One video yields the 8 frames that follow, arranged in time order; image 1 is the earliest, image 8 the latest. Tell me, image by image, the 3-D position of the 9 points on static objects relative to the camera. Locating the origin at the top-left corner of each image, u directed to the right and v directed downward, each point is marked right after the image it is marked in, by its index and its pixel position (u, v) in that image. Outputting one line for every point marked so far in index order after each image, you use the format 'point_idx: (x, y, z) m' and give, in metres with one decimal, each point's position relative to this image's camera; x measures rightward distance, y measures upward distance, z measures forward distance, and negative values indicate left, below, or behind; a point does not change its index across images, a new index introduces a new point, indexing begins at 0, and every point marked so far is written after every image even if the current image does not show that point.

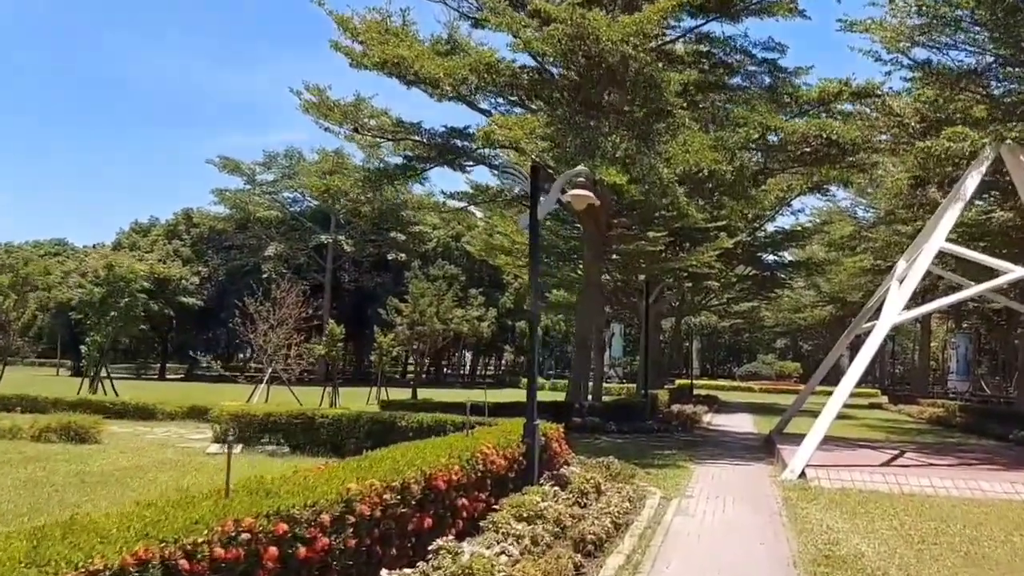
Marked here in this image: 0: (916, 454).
0: (+6.3, -2.6, +14.0) m
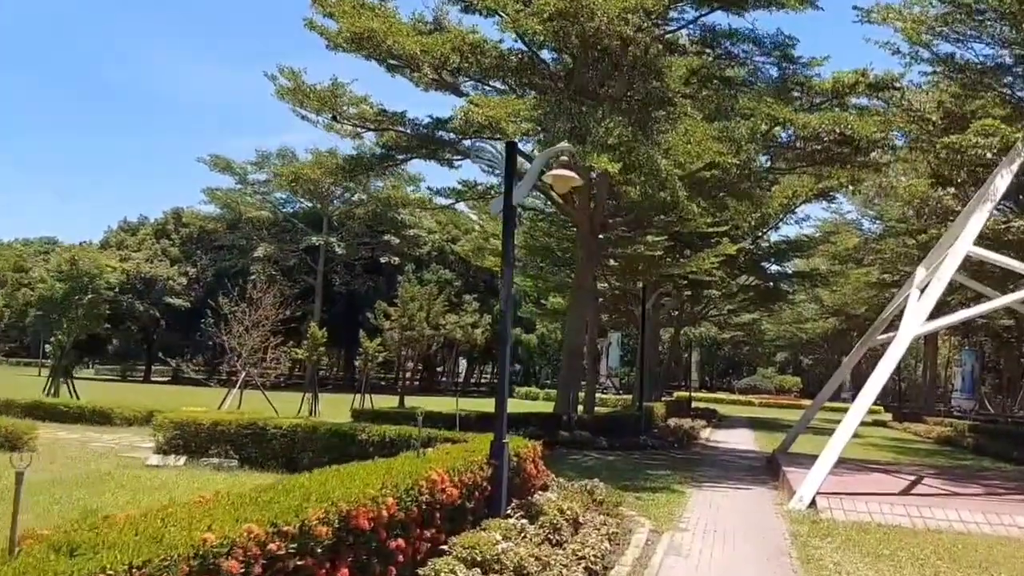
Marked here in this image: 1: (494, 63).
0: (+6.0, -2.7, +12.7) m
1: (-0.3, +3.3, +13.3) m
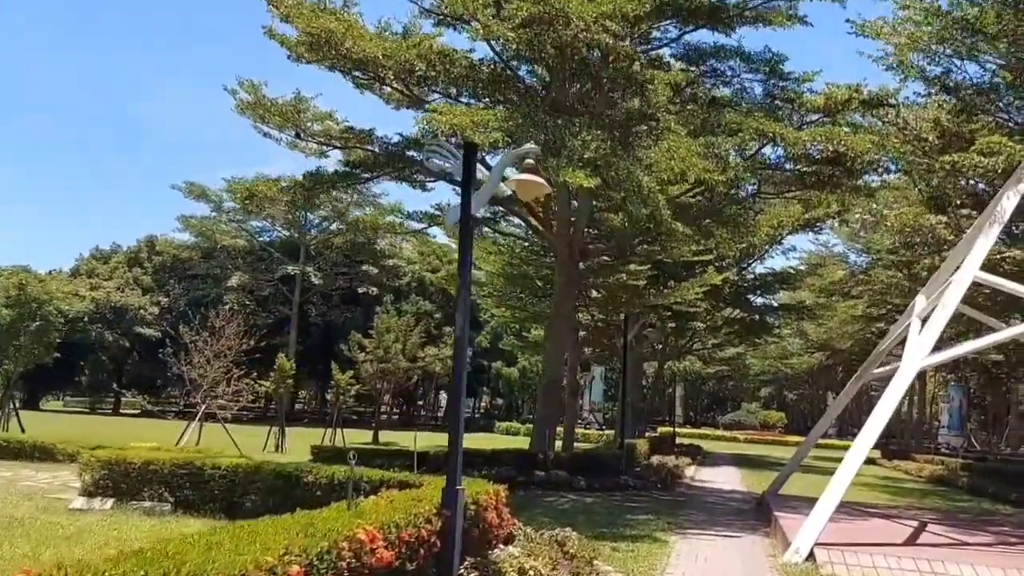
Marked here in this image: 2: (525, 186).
0: (+5.5, -3.1, +11.7) m
1: (-0.7, +3.0, +12.4) m
2: (+0.1, +0.8, +6.6) m
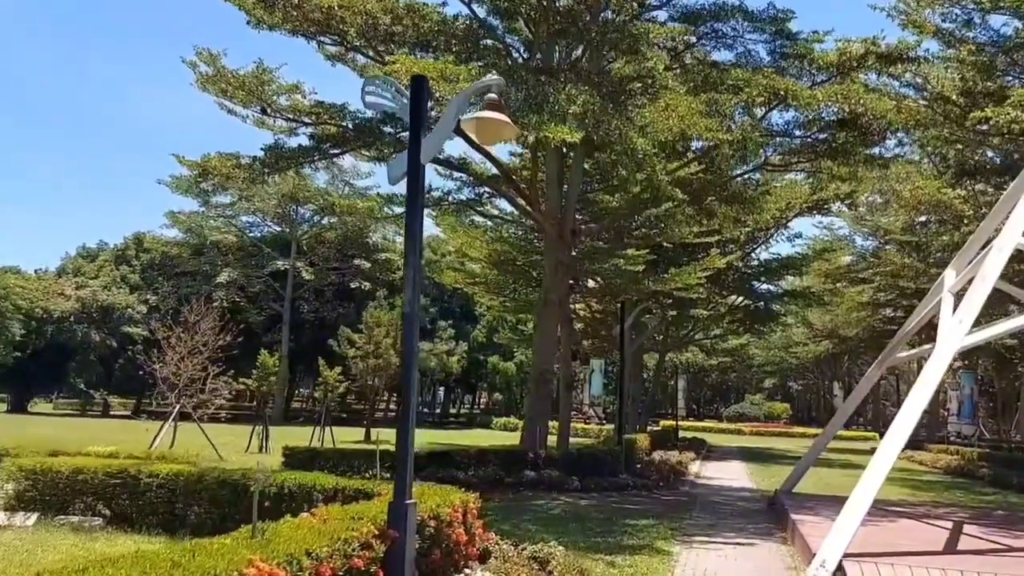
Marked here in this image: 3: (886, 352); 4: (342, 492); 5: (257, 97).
0: (+5.4, -2.8, +10.4) m
1: (-1.0, +3.2, +11.1) m
2: (-0.2, +1.0, +5.4) m
3: (+5.2, -0.9, +12.5) m
4: (-1.5, -1.8, +7.8) m
5: (-4.0, +3.0, +14.2) m
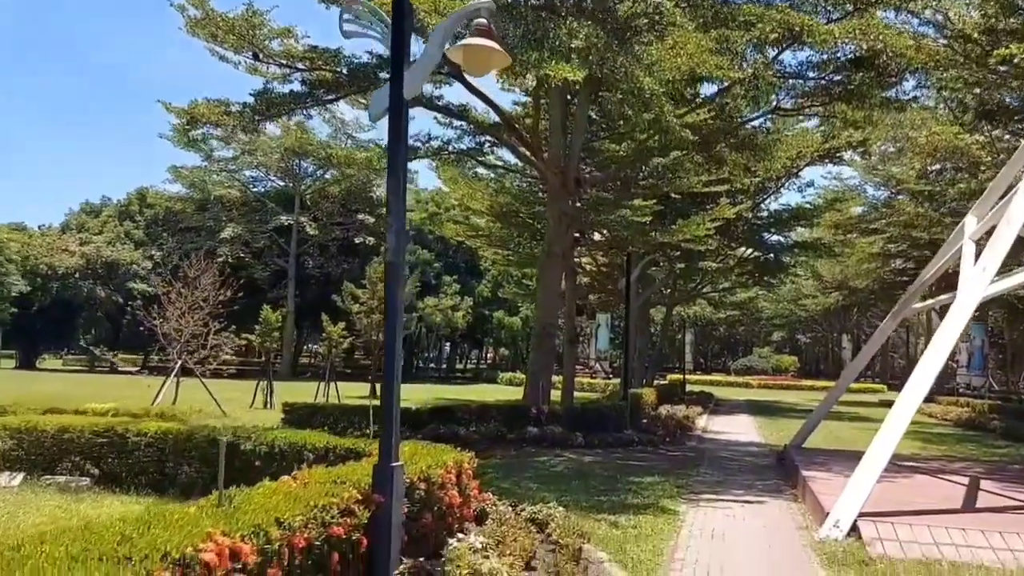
0: (+5.4, -2.2, +10.1) m
1: (-1.0, +3.8, +10.6) m
2: (-0.2, +1.3, +4.9) m
3: (+5.2, -0.2, +12.0) m
4: (-1.5, -1.3, +7.4) m
5: (-4.0, +3.8, +13.6) m
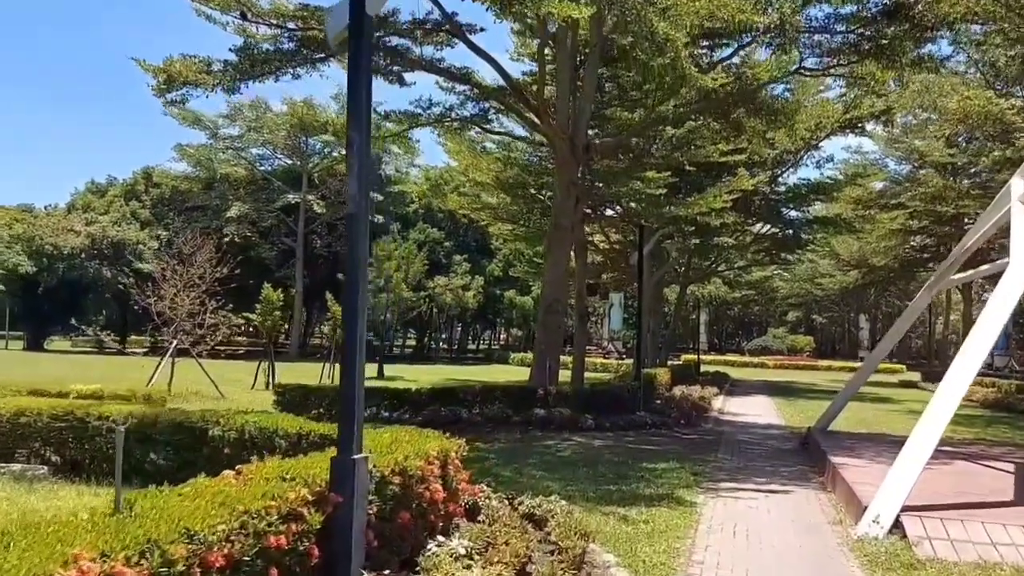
0: (+5.4, -1.9, +9.2) m
1: (-1.0, +4.1, +9.6) m
2: (-0.3, +1.5, +4.0) m
3: (+5.2, +0.1, +11.1) m
4: (-1.5, -1.1, +6.6) m
5: (-4.0, +4.1, +12.8) m
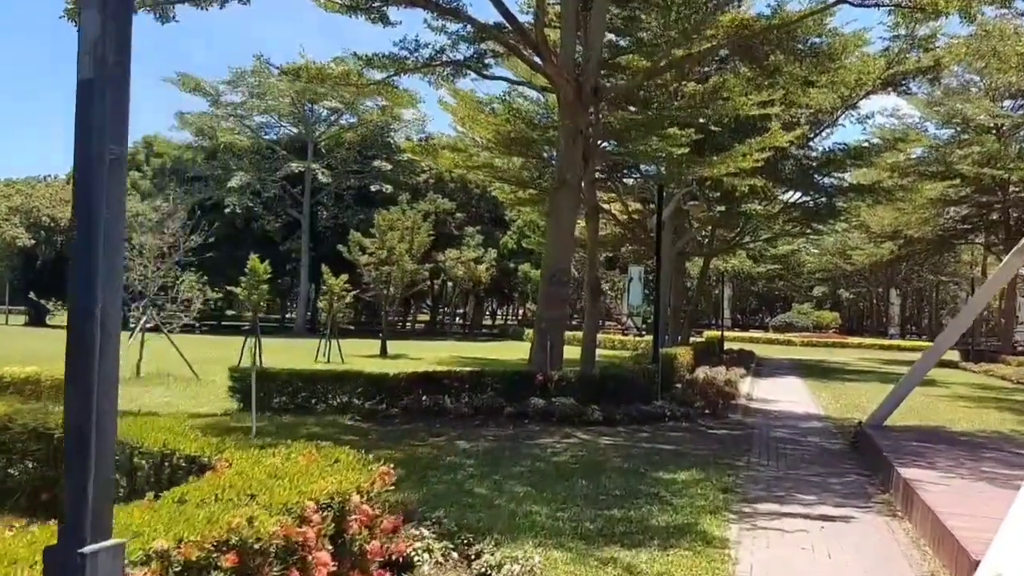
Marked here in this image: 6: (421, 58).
0: (+5.2, -1.6, +7.1) m
1: (-1.1, +4.4, +7.6) m
2: (-0.6, +1.6, +2.0) m
3: (+5.1, +0.5, +9.0) m
4: (-1.7, -0.9, +4.7) m
5: (-4.1, +4.5, +10.8) m
6: (-1.3, +3.5, +13.7) m
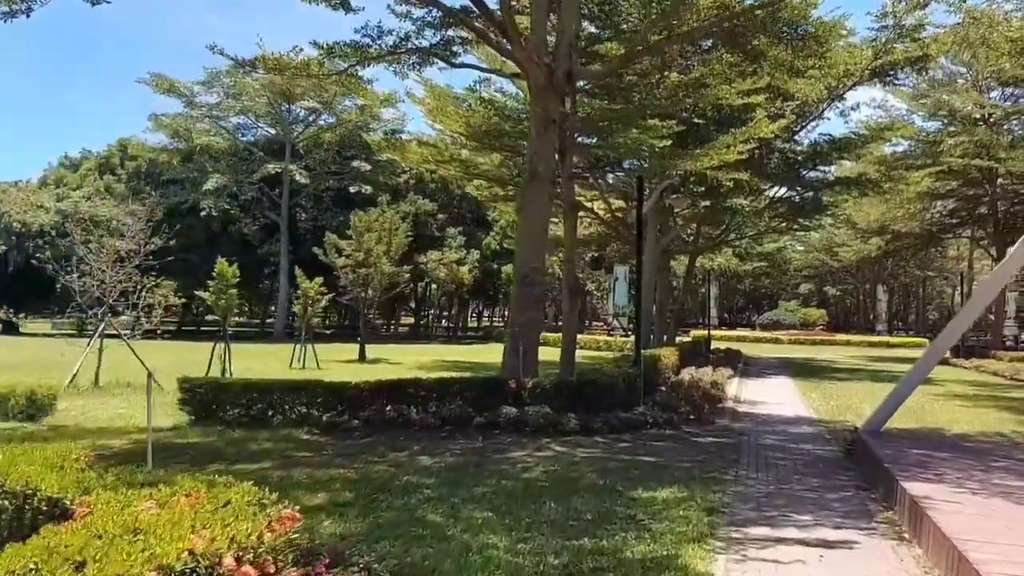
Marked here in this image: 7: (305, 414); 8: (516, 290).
0: (+4.9, -1.5, +6.4) m
1: (-1.5, +4.4, +6.8) m
2: (-0.8, +1.6, +1.2) m
3: (+4.8, +0.5, +8.3) m
4: (-2.0, -0.9, +3.9) m
5: (-4.5, +4.5, +9.9) m
6: (-1.7, +3.5, +12.9) m
7: (-2.4, -1.4, +10.3) m
8: (+0.1, 0.0, +12.1) m
